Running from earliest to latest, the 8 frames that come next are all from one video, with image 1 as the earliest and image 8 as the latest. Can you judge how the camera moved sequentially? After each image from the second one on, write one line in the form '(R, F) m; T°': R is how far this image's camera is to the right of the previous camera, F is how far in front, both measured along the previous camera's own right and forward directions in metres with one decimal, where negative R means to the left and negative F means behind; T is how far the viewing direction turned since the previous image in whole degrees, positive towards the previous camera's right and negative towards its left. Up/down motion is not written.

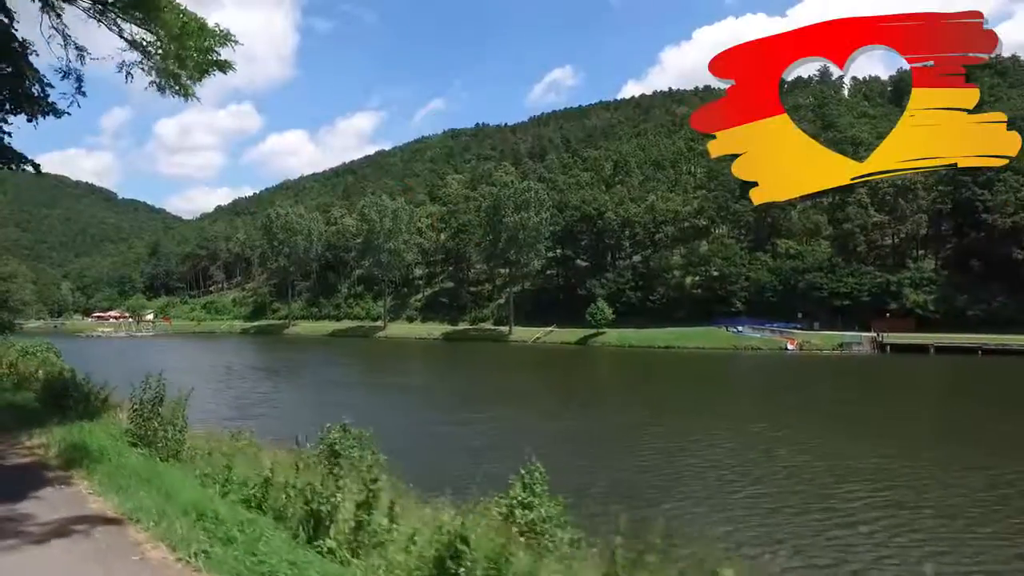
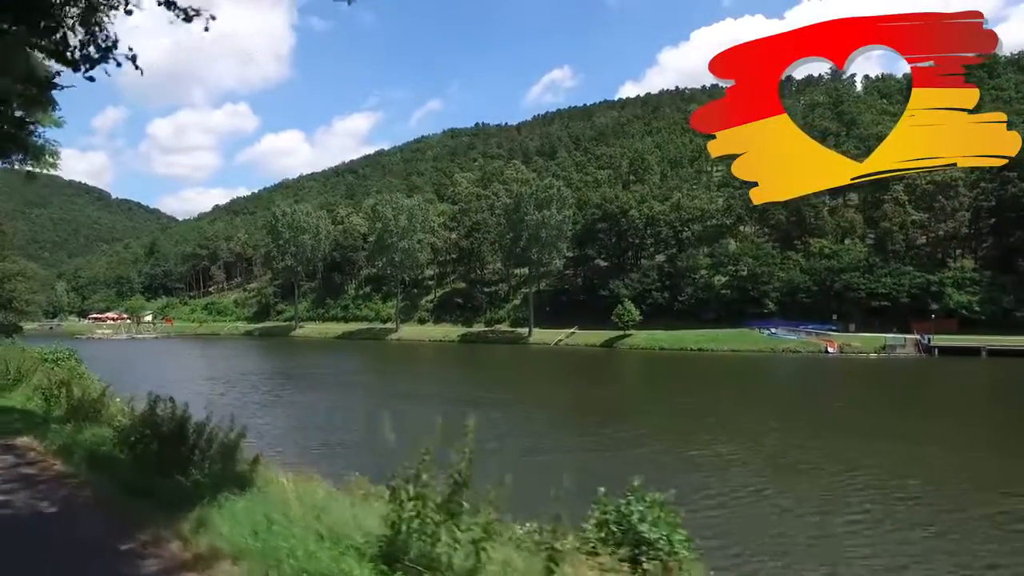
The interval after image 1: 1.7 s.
(-2.5, +2.7) m; 0°
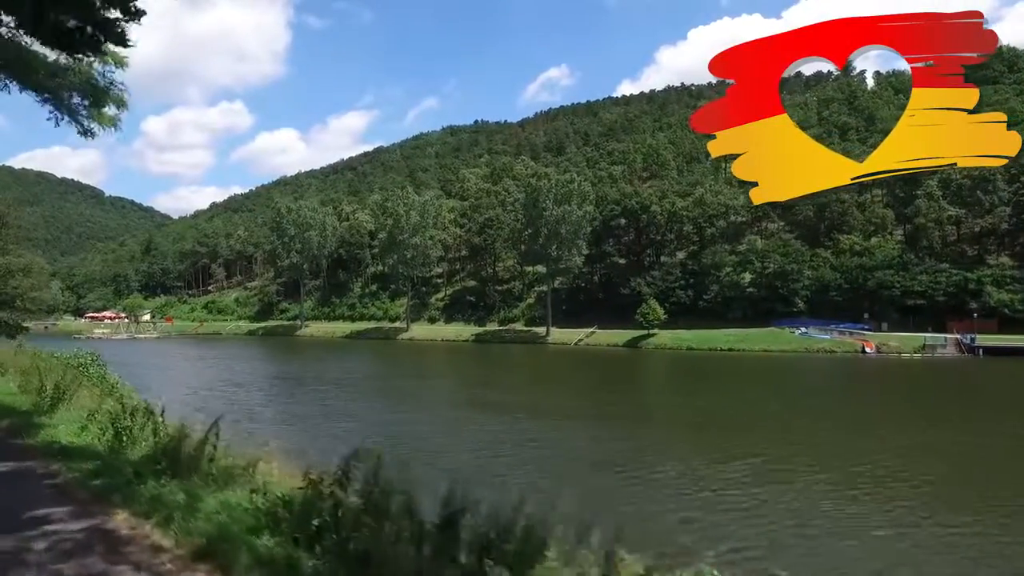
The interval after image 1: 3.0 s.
(-2.2, +2.4) m; 0°
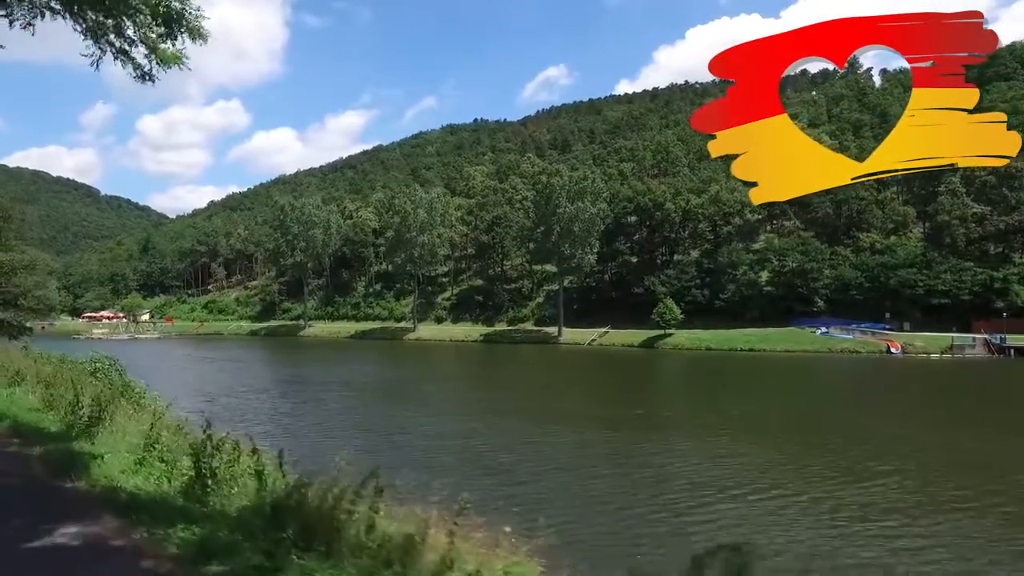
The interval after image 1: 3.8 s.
(-1.4, +1.5) m; 0°
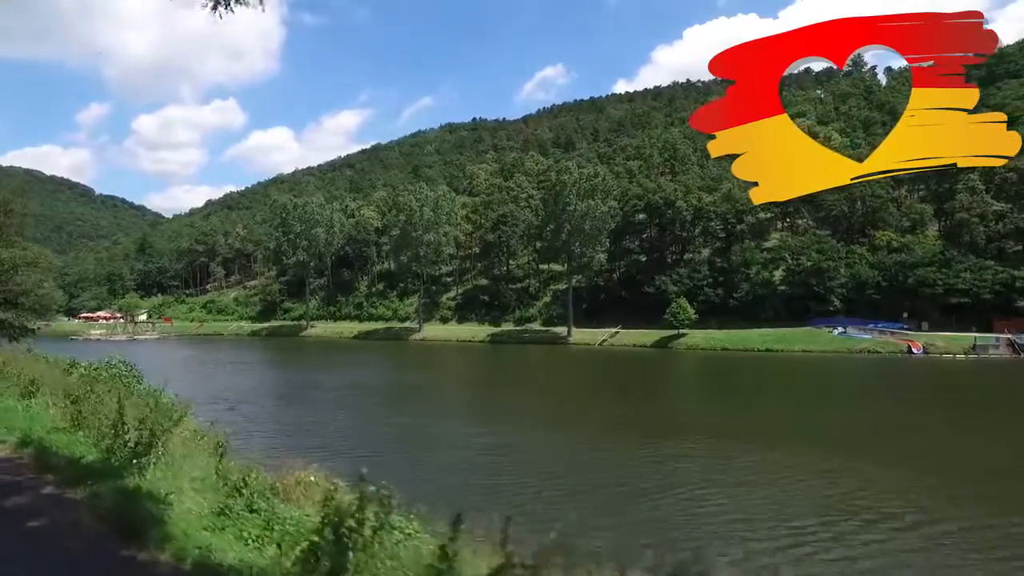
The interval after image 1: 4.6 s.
(-1.1, +1.3) m; 0°
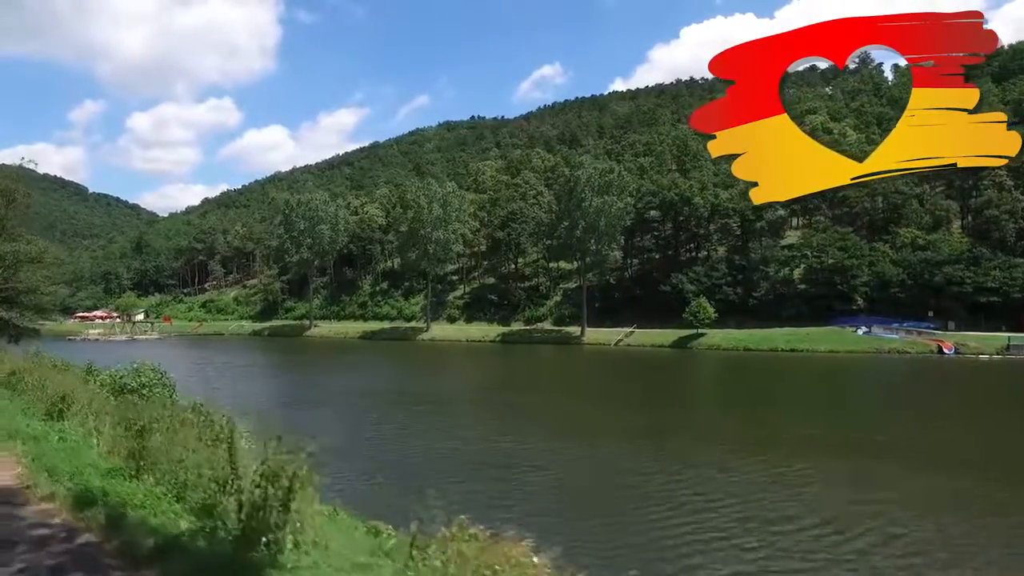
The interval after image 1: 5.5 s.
(-1.5, +1.8) m; 0°
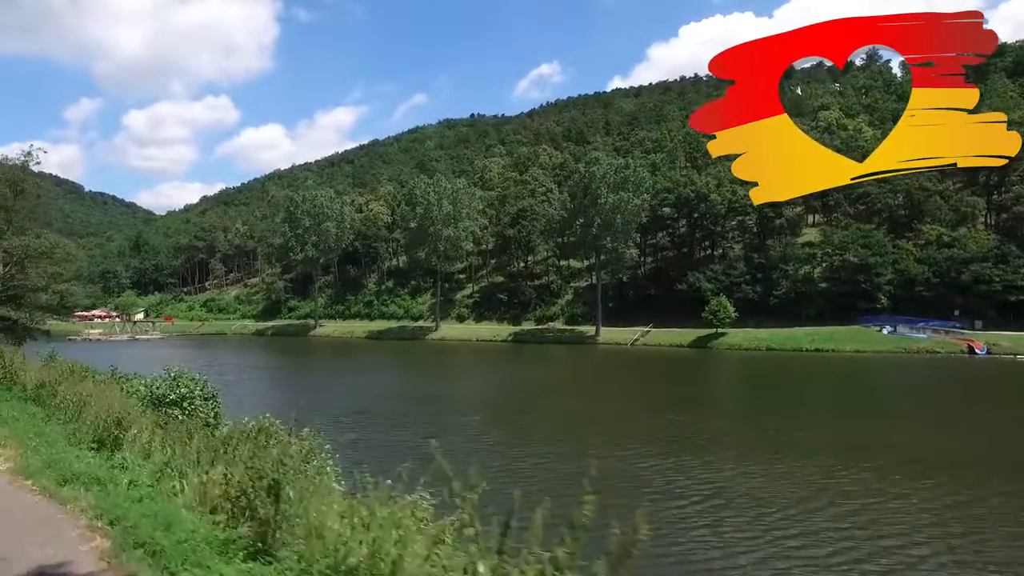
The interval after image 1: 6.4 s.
(-1.4, +1.5) m; 0°
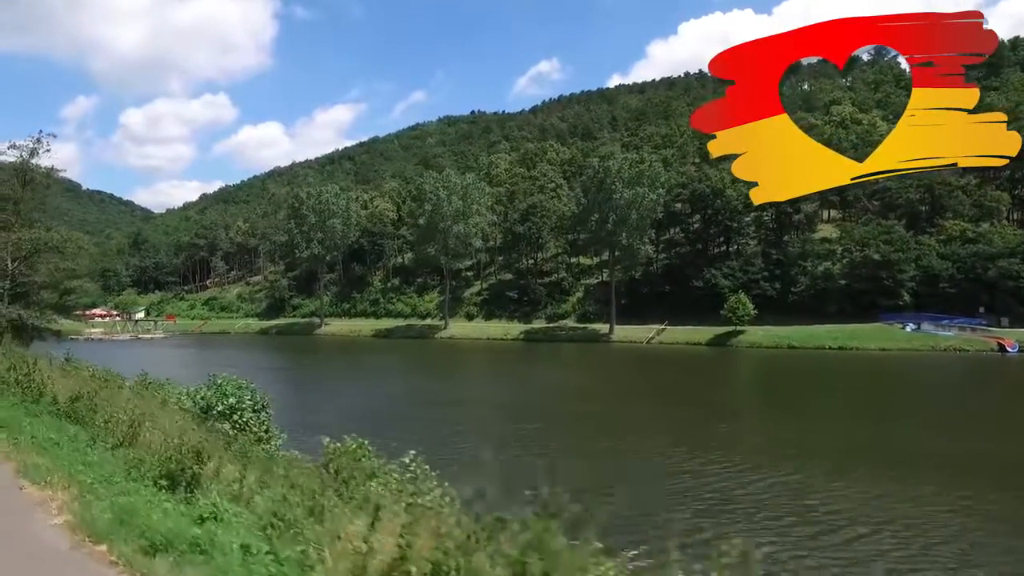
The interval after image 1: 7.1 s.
(-1.2, +1.3) m; 0°
